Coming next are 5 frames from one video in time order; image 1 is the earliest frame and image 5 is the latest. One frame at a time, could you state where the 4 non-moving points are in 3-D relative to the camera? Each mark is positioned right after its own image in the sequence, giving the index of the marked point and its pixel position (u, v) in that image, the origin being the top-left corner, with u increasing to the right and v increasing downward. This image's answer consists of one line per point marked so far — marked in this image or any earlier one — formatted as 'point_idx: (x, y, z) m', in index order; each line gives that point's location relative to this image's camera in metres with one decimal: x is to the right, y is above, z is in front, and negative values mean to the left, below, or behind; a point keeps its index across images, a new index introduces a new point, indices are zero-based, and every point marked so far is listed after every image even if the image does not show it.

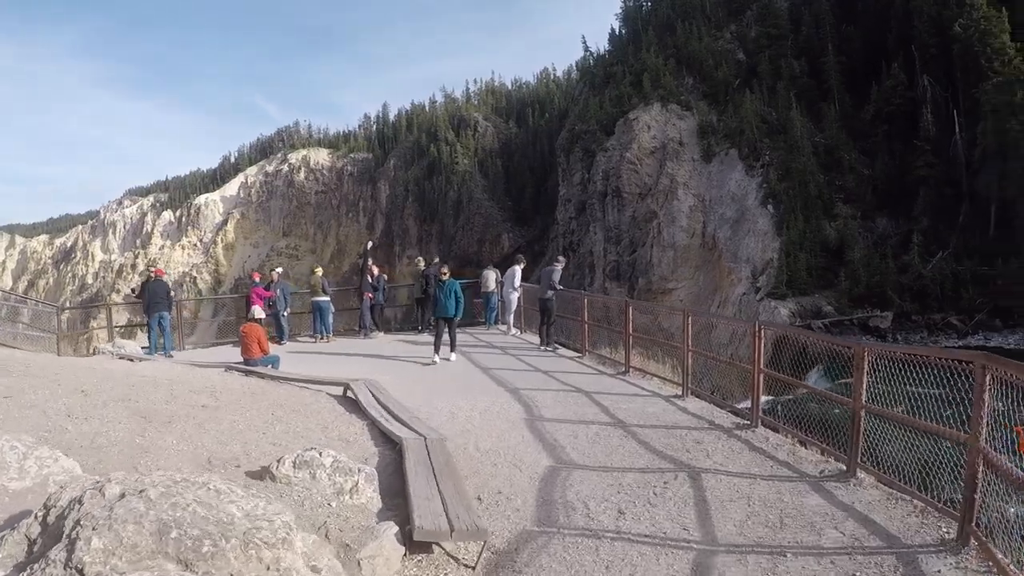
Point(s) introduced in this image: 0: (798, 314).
0: (+8.0, -0.7, +19.4) m
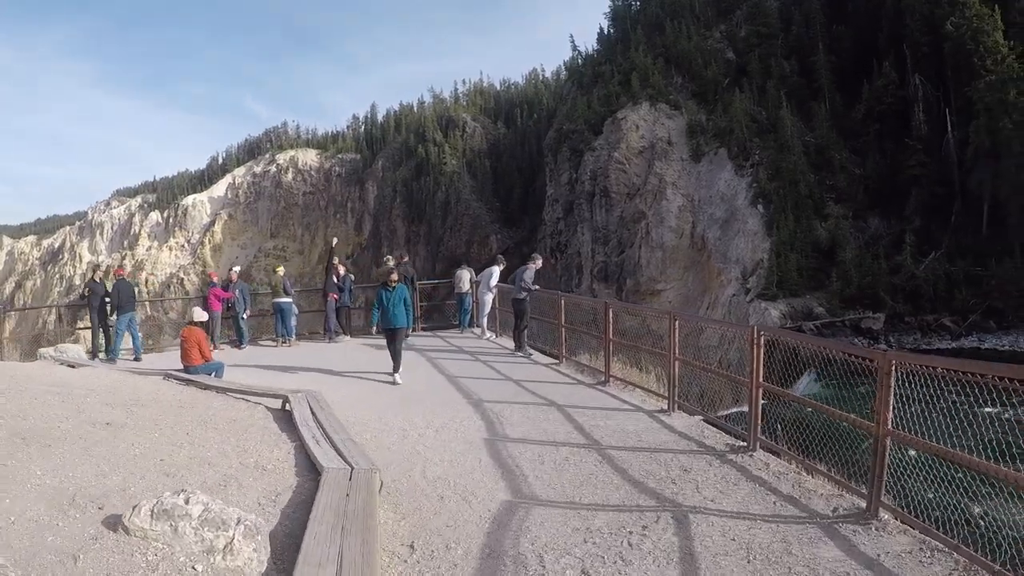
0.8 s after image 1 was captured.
0: (+7.6, -0.8, +19.1) m
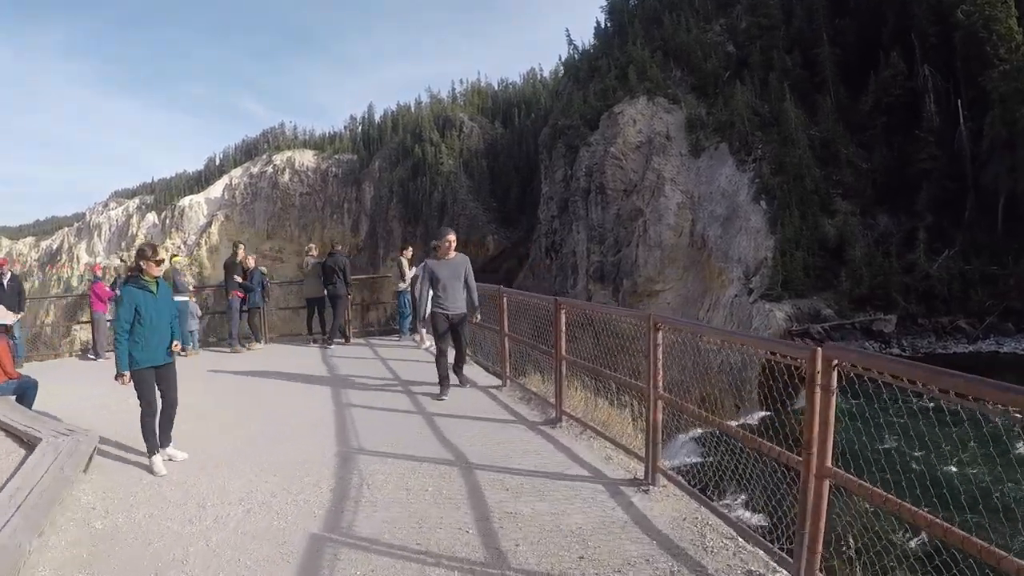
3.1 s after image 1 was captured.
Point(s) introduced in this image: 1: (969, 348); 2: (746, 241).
0: (+7.3, -0.8, +17.8) m
1: (+12.6, -1.7, +19.2) m
2: (+6.7, +1.4, +19.8) m
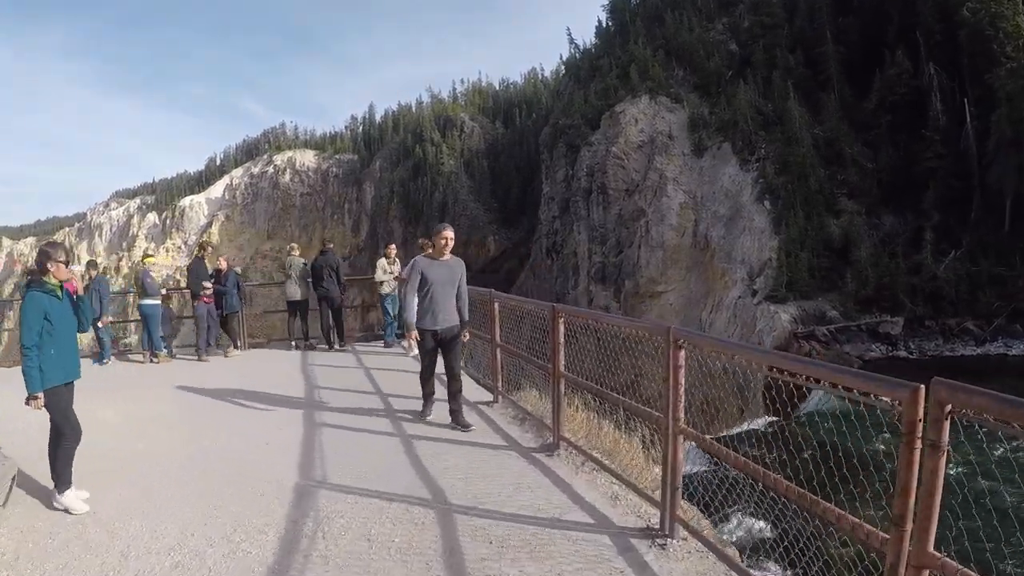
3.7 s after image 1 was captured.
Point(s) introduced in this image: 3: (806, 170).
0: (+7.3, -0.8, +17.4) m
1: (+12.6, -1.7, +18.8) m
2: (+6.7, +1.3, +19.5) m
3: (+8.4, +3.4, +19.8) m
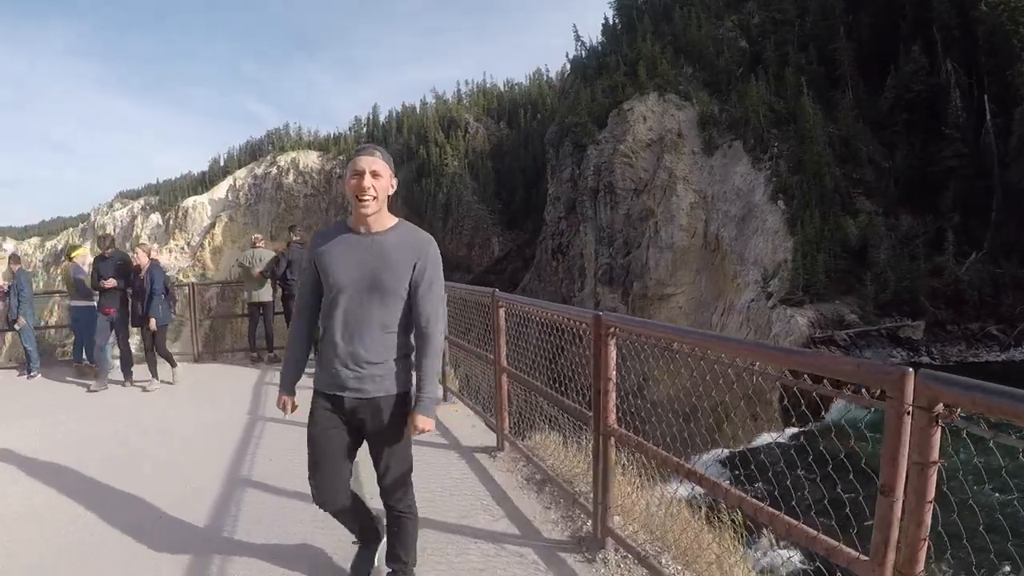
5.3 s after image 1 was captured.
0: (+7.4, -0.9, +16.7) m
1: (+12.8, -1.8, +18.0) m
2: (+6.9, +1.3, +18.7) m
3: (+8.6, +3.3, +19.1) m
